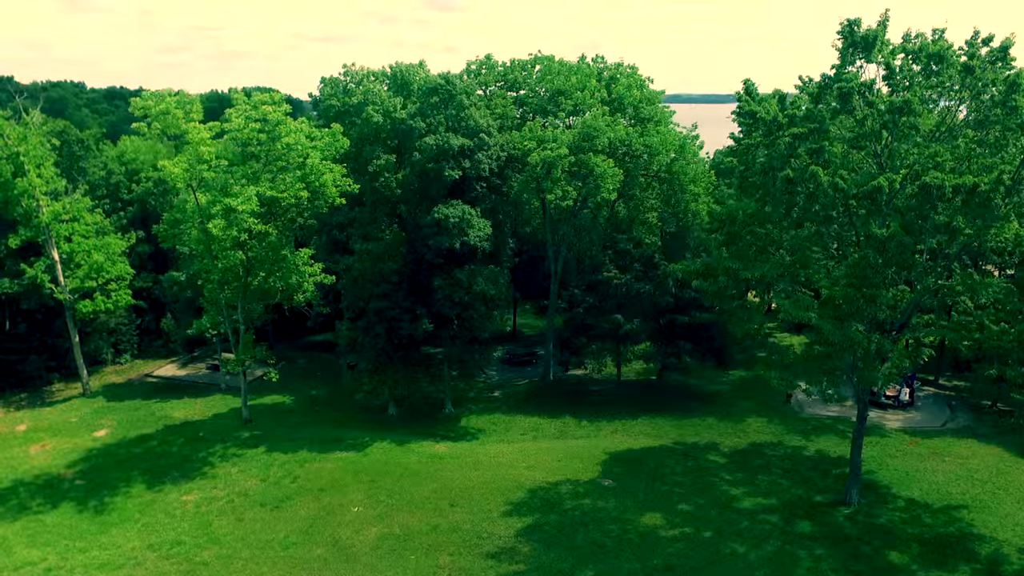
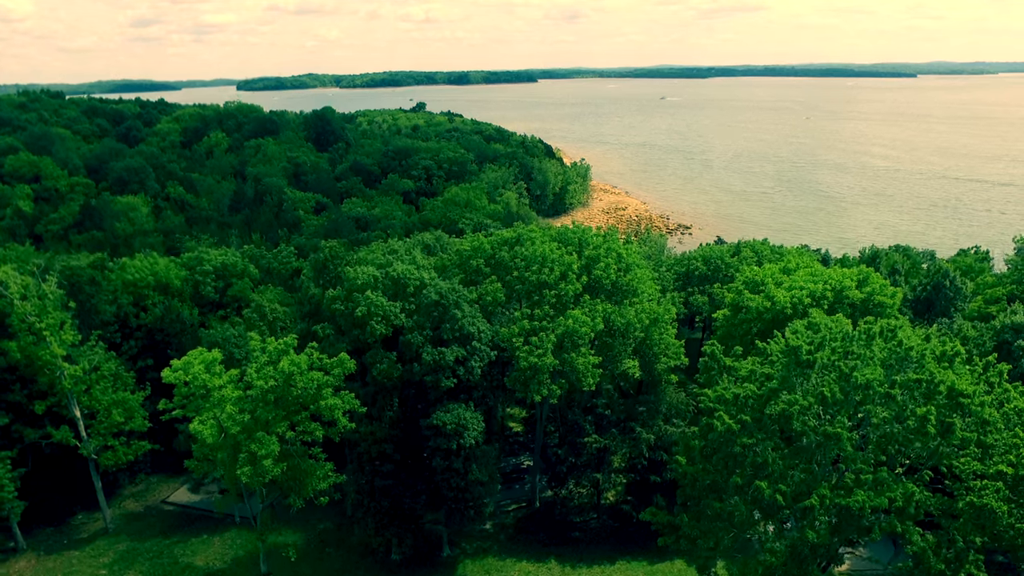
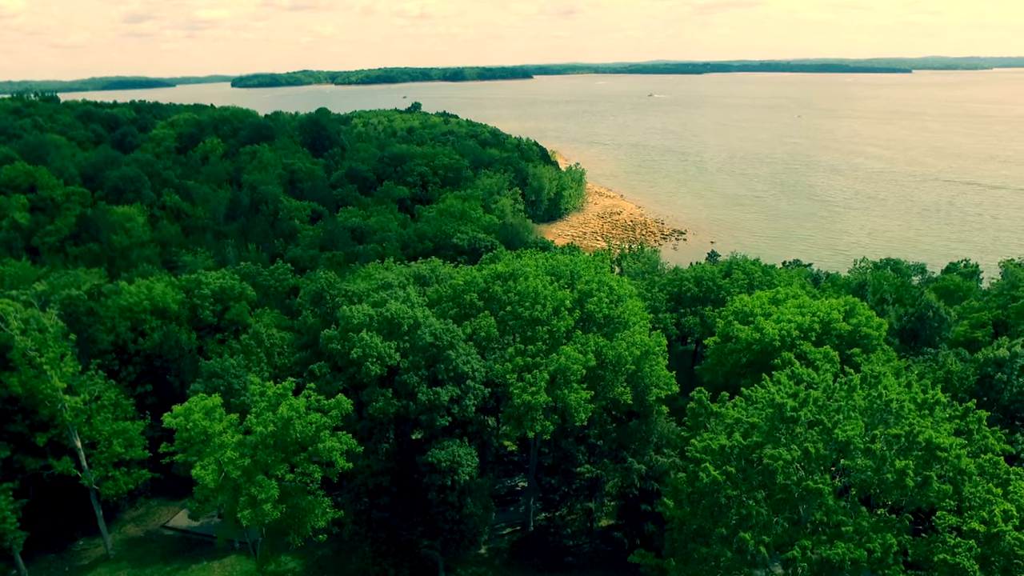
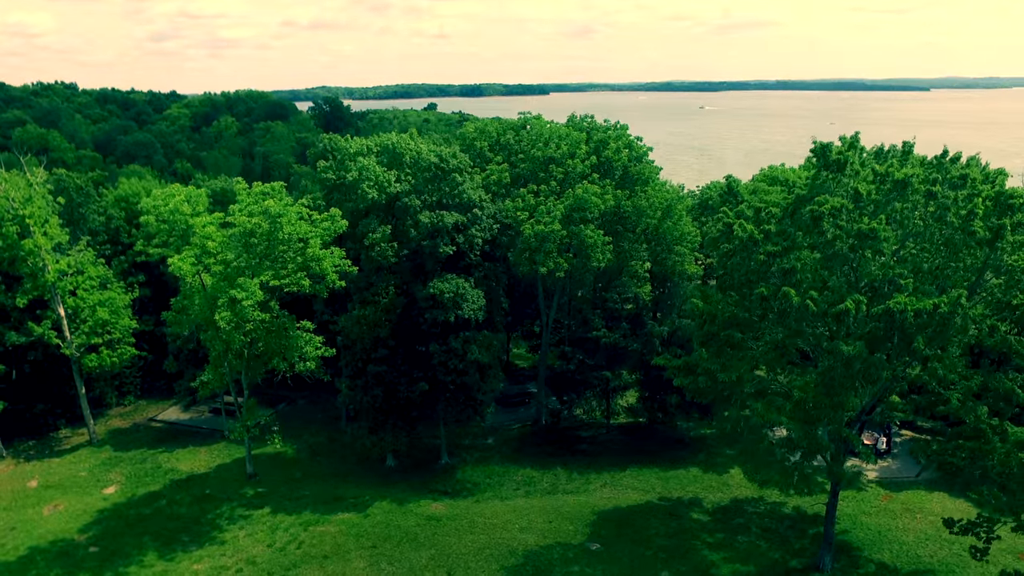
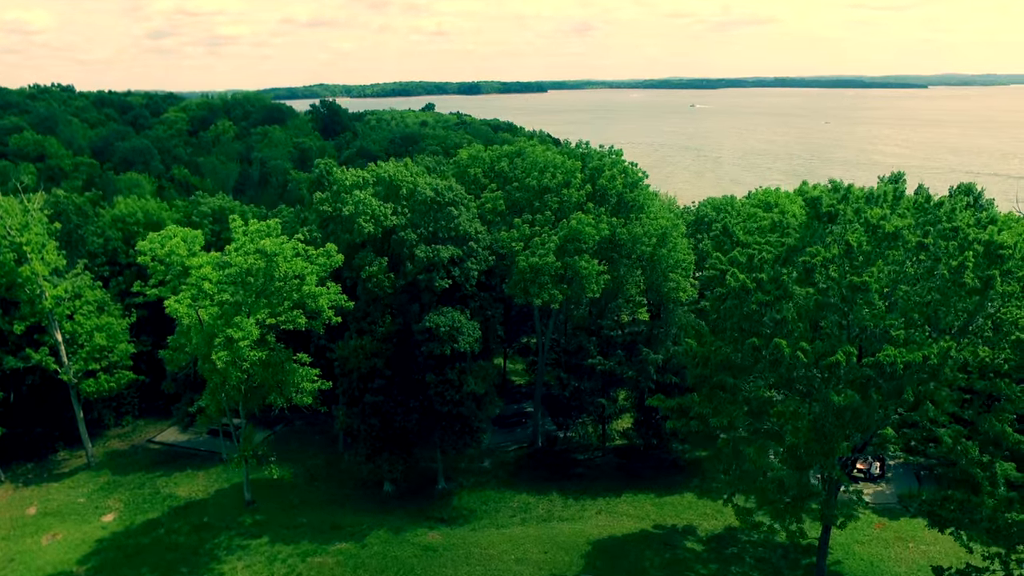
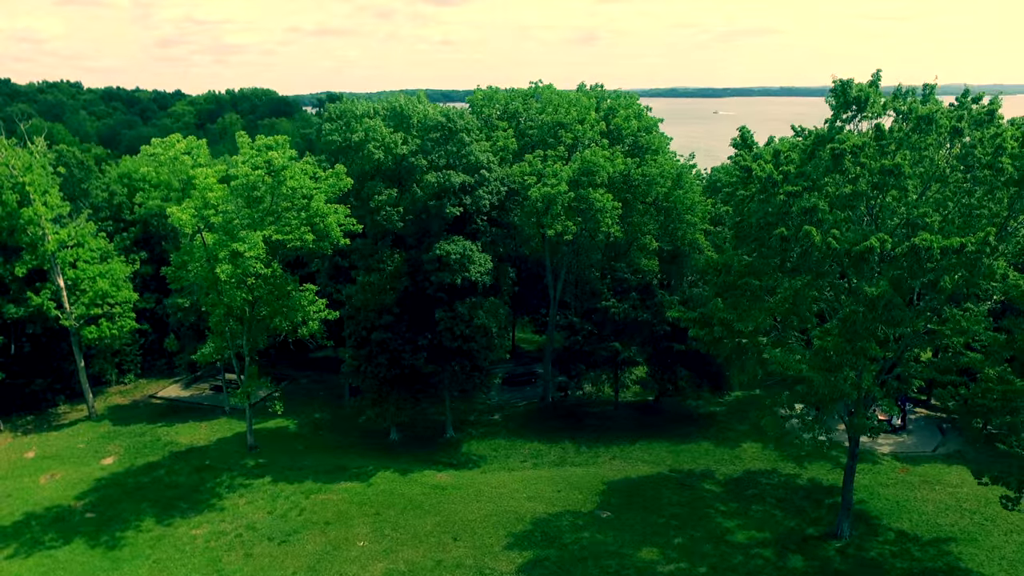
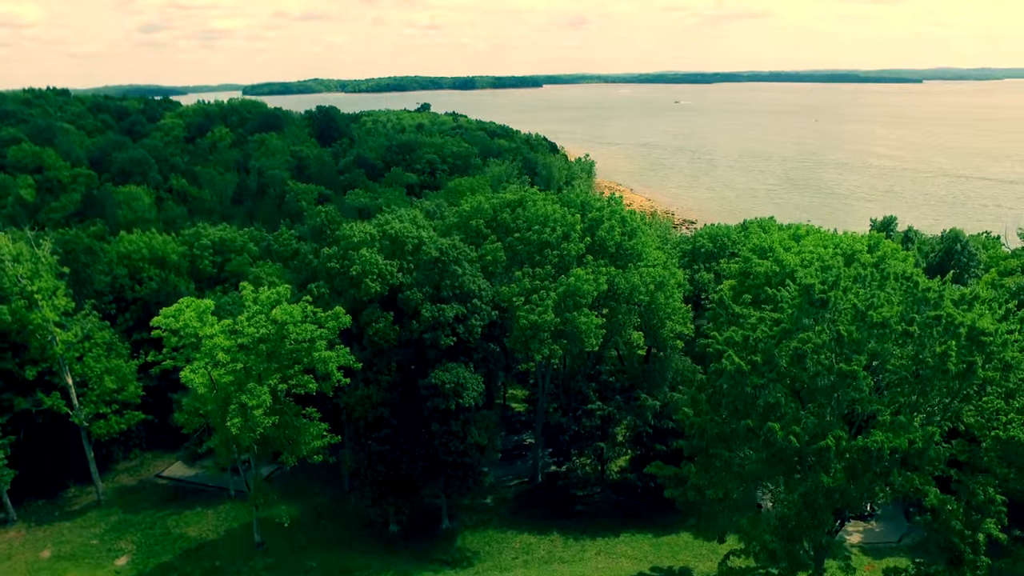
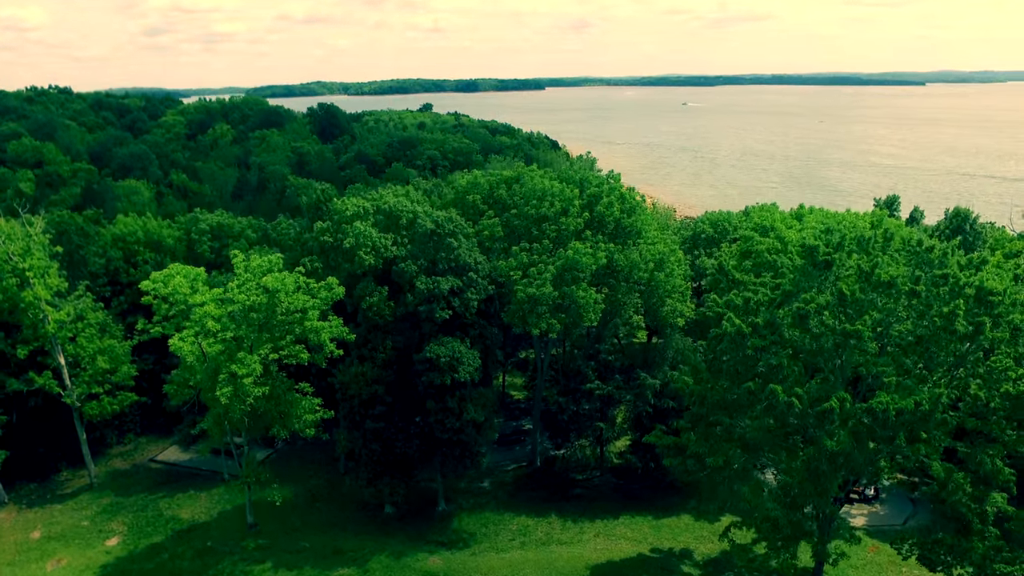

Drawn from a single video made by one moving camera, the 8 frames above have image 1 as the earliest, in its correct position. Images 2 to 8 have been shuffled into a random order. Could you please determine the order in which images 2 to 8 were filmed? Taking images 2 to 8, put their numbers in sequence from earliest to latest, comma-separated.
6, 4, 5, 8, 7, 2, 3
